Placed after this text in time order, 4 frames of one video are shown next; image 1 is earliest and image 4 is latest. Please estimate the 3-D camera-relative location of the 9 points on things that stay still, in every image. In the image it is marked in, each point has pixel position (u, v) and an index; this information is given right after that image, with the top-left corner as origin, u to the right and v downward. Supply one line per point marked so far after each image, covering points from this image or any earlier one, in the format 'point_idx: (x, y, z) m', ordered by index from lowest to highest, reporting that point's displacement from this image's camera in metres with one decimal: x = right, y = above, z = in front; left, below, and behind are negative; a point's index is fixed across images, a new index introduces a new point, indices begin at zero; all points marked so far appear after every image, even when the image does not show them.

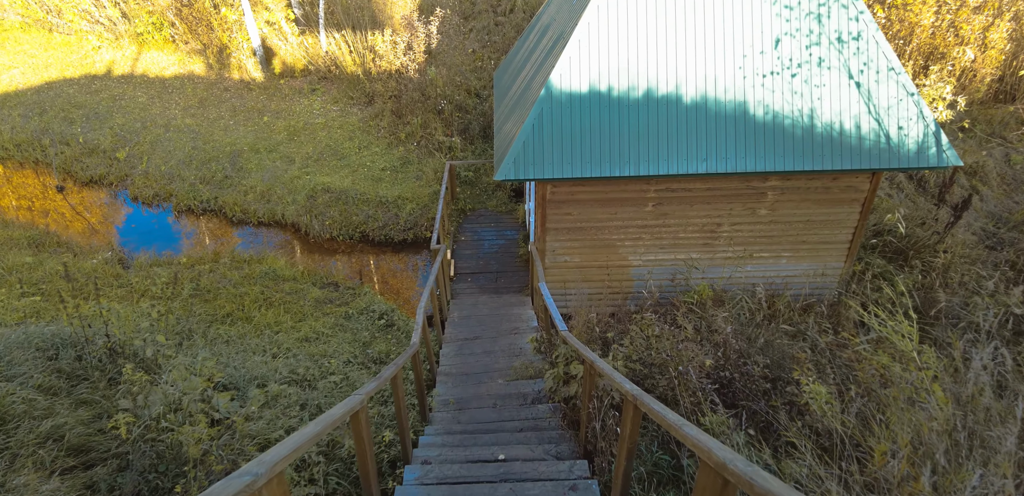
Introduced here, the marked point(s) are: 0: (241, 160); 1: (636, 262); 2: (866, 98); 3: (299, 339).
0: (-5.9, +1.9, +11.5) m
1: (+1.7, -0.2, +7.3) m
2: (+4.2, +1.8, +6.2) m
3: (-2.7, -1.2, +6.7) m
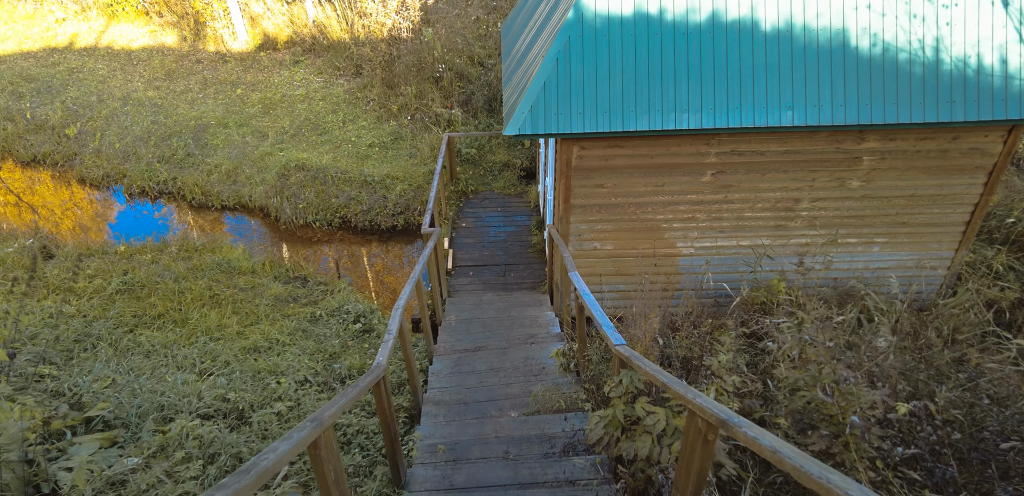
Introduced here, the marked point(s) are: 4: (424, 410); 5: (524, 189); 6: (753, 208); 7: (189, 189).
0: (-5.7, +2.1, +9.9) m
1: (+1.9, 0.0, +5.7) m
2: (+4.3, +1.9, +4.6) m
3: (-2.6, -1.0, +5.1) m
4: (-0.6, -1.2, +3.8) m
5: (+0.2, +1.0, +8.8) m
6: (+2.5, +0.4, +5.5) m
7: (-5.3, +1.0, +8.8) m
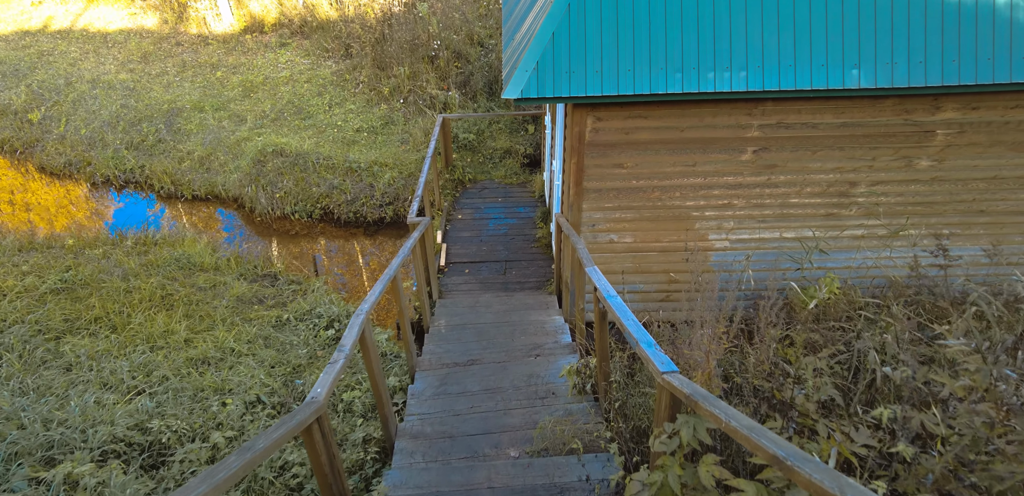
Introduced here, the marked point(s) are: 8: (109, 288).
0: (-5.7, +2.2, +9.0) m
1: (+1.9, 0.0, +4.8) m
2: (+4.3, +2.0, +3.7) m
3: (-2.6, -0.9, +4.2) m
4: (-0.6, -1.1, +2.9) m
5: (+0.2, +1.1, +7.9) m
6: (+2.5, +0.5, +4.6) m
7: (-5.3, +1.1, +7.9) m
8: (-4.0, -0.4, +5.2) m
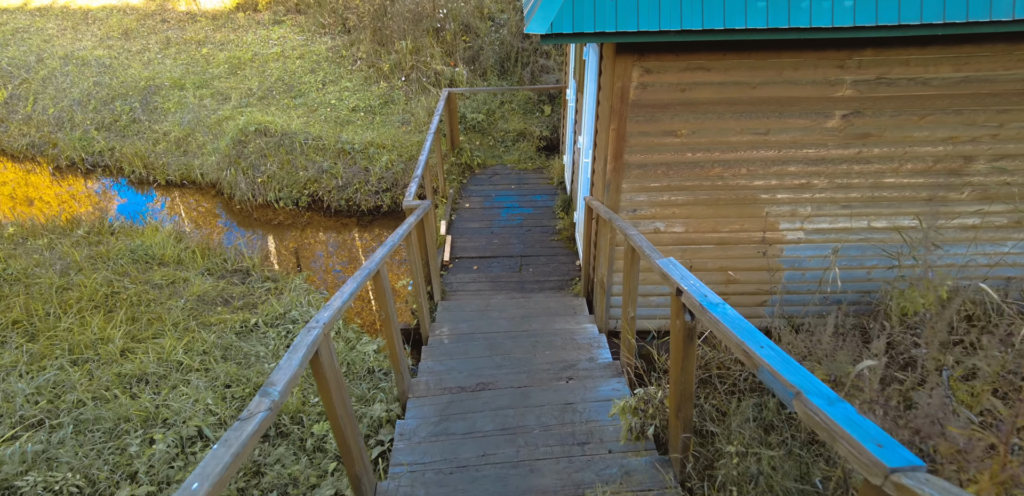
0: (-5.4, +2.3, +8.1) m
1: (+2.0, +0.1, +3.8) m
2: (+4.5, +2.0, +2.6) m
3: (-2.4, -0.8, +3.3) m
4: (-0.5, -1.0, +2.0) m
5: (+0.4, +1.1, +7.0) m
6: (+2.7, +0.5, +3.6) m
7: (-5.1, +1.2, +7.0) m
8: (-3.8, -0.3, +4.3) m
